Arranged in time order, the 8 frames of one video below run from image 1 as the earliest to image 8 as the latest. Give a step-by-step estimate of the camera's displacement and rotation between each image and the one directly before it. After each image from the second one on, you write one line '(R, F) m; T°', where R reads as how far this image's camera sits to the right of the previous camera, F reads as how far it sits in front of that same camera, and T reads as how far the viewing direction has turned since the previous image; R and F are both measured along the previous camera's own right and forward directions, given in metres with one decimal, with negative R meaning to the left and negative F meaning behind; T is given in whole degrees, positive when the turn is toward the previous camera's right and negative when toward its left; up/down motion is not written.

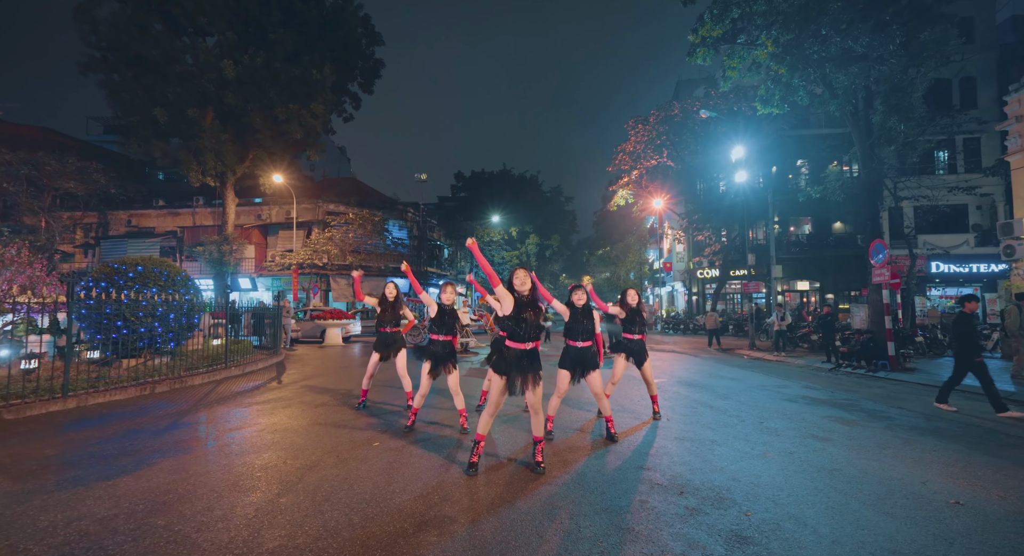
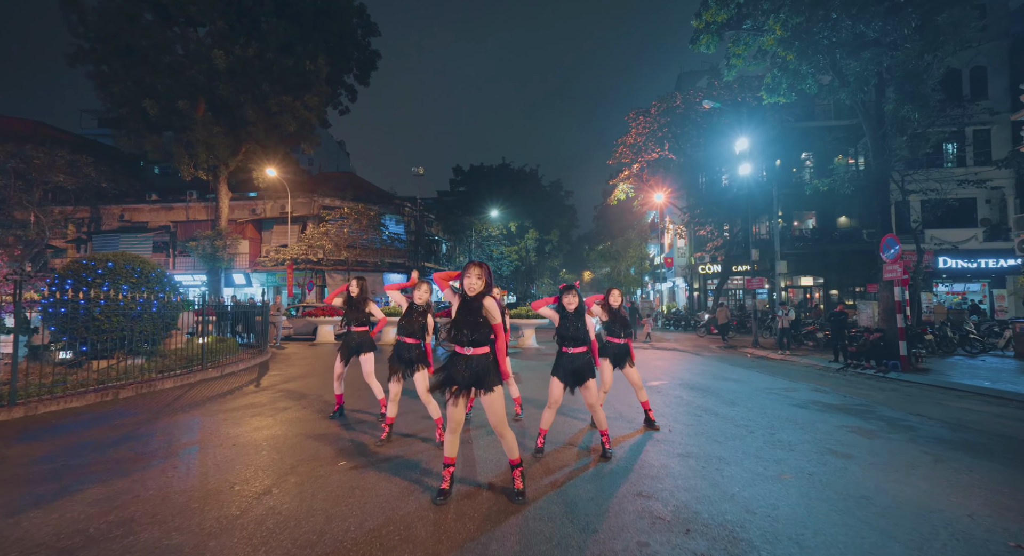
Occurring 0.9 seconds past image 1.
(+0.2, +0.5) m; 0°
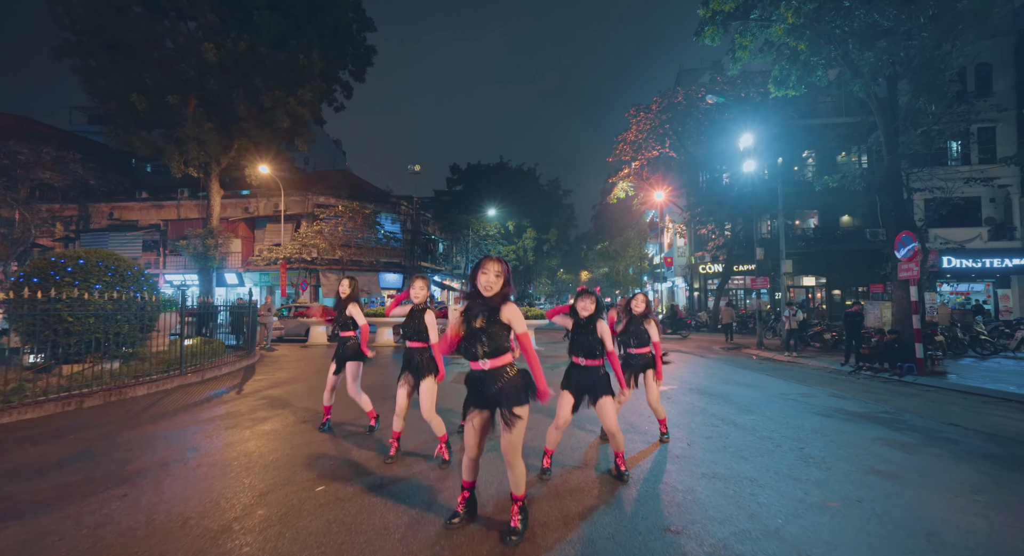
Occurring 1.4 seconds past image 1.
(-0.1, +0.5) m; 0°
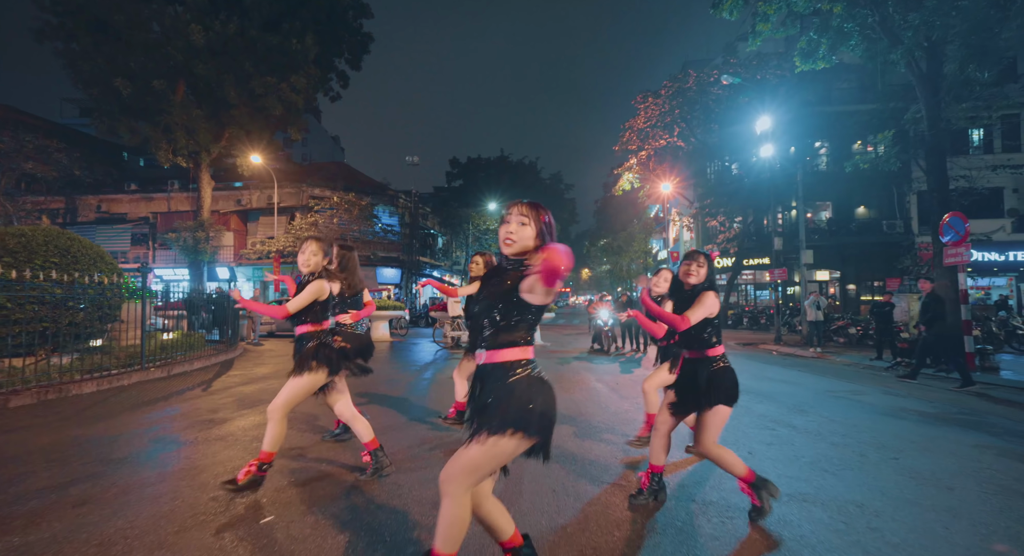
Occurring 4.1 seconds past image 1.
(-0.1, +1.1) m; 0°
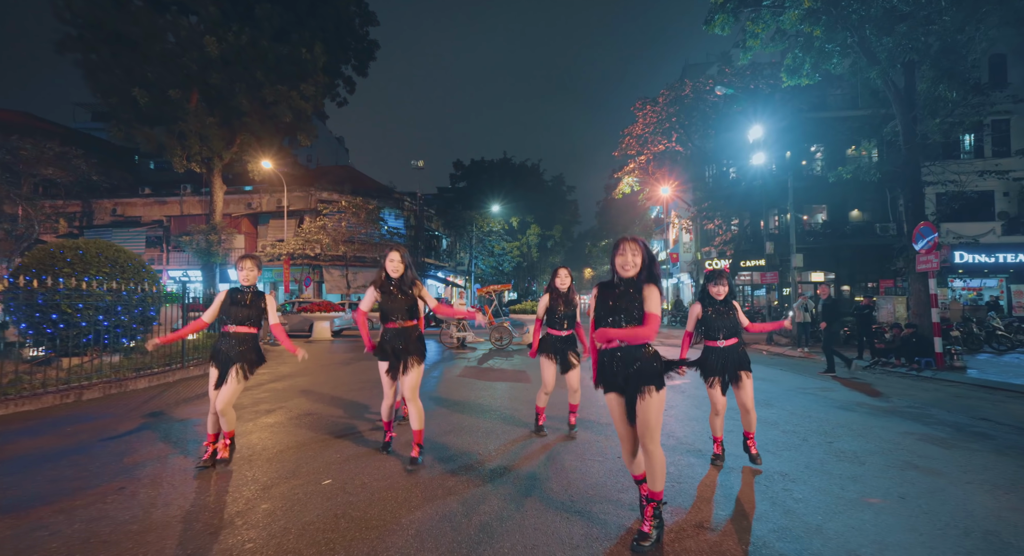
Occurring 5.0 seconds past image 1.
(0.0, -0.8) m; 0°
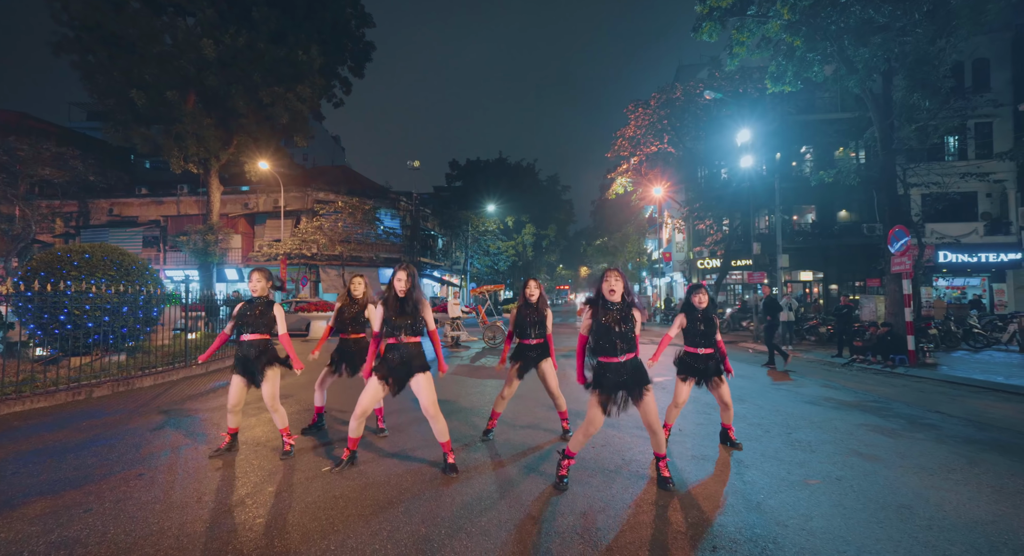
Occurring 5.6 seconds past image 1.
(+0.1, -0.4) m; 0°
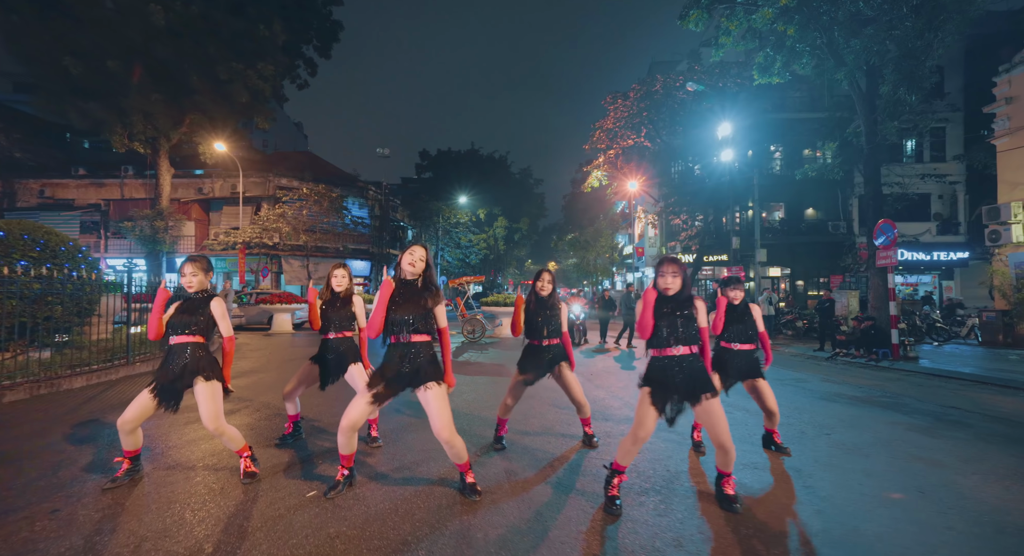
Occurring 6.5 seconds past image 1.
(-0.4, +0.7) m; +4°
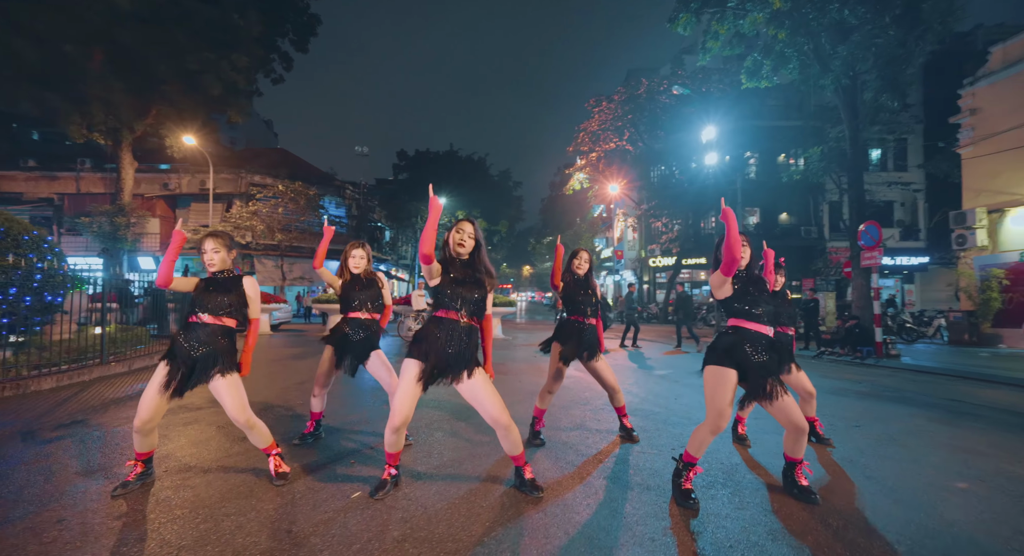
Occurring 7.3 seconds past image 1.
(-0.5, +0.2) m; +3°
